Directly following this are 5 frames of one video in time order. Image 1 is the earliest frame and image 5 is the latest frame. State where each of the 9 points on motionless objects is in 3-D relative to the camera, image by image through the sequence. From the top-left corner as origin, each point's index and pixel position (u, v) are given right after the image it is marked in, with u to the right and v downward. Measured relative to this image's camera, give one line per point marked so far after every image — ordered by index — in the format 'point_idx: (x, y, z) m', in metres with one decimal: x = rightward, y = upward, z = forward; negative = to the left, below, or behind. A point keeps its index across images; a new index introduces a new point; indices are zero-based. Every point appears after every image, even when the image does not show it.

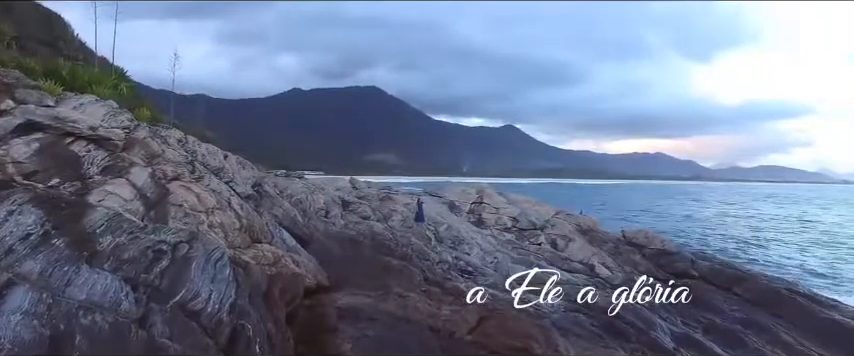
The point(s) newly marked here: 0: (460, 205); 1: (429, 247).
0: (+0.8, -0.7, +15.1) m
1: (0.0, -1.5, +12.8) m
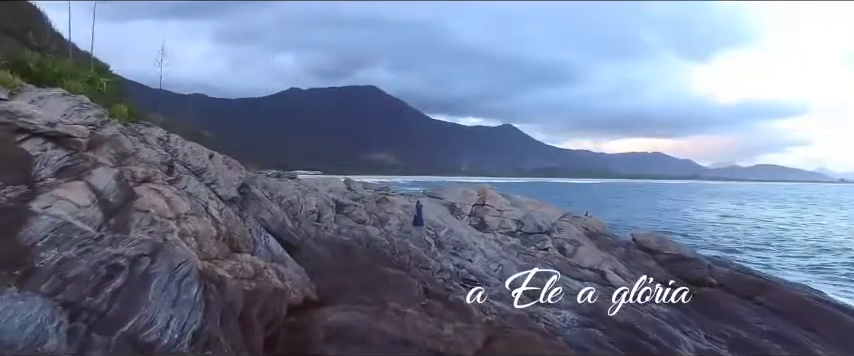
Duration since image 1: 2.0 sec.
0: (+0.8, -0.7, +14.1) m
1: (0.0, -1.5, +11.8) m
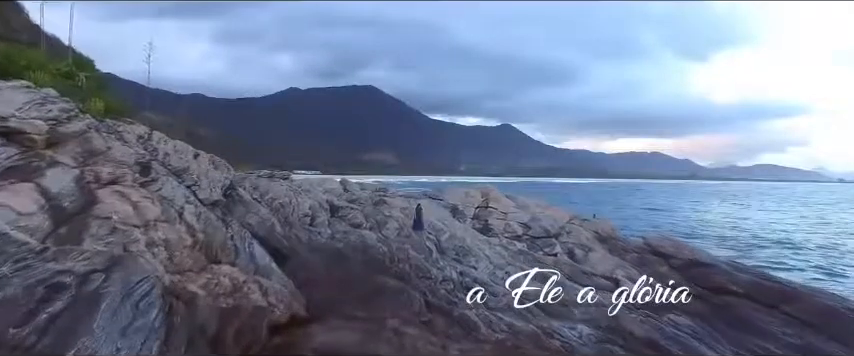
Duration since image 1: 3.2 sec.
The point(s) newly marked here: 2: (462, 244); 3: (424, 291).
0: (+0.8, -0.7, +13.2) m
1: (0.0, -1.5, +10.9) m
2: (+0.7, -1.3, +11.7) m
3: (-0.1, -2.0, +10.4) m
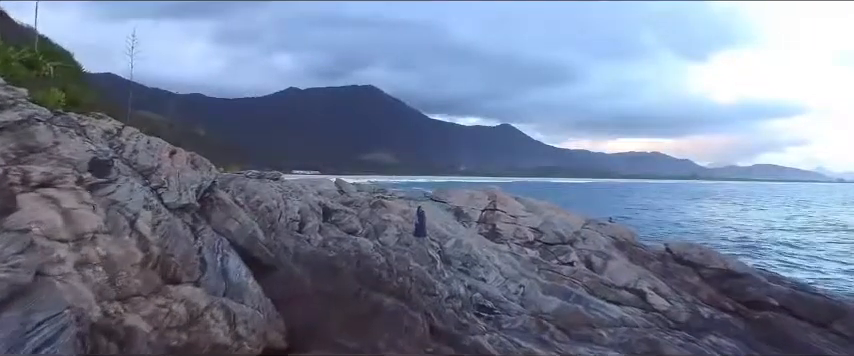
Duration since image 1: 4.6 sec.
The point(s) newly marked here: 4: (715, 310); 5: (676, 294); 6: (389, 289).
0: (+0.9, -0.7, +11.9) m
1: (+0.1, -1.5, +9.6) m
2: (+0.7, -1.3, +10.4) m
3: (0.0, -2.0, +9.1) m
4: (+5.4, -2.5, +11.1) m
5: (+4.8, -2.3, +11.4) m
6: (-0.6, -1.7, +9.3) m
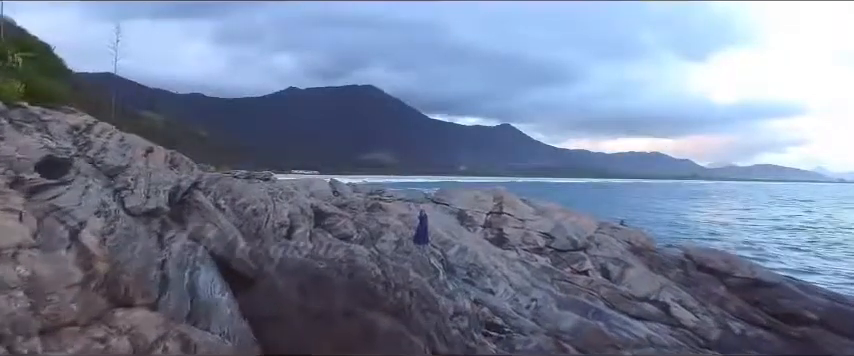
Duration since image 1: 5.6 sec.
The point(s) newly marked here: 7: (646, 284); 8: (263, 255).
0: (+0.9, -0.7, +10.9) m
1: (+0.1, -1.5, +8.6) m
2: (+0.8, -1.3, +9.3) m
3: (0.0, -2.0, +8.1) m
4: (+5.4, -2.5, +10.1) m
5: (+4.8, -2.3, +10.4) m
6: (-0.6, -1.7, +8.3) m
7: (+3.9, -1.9, +10.3) m
8: (-2.4, -1.2, +8.8) m
